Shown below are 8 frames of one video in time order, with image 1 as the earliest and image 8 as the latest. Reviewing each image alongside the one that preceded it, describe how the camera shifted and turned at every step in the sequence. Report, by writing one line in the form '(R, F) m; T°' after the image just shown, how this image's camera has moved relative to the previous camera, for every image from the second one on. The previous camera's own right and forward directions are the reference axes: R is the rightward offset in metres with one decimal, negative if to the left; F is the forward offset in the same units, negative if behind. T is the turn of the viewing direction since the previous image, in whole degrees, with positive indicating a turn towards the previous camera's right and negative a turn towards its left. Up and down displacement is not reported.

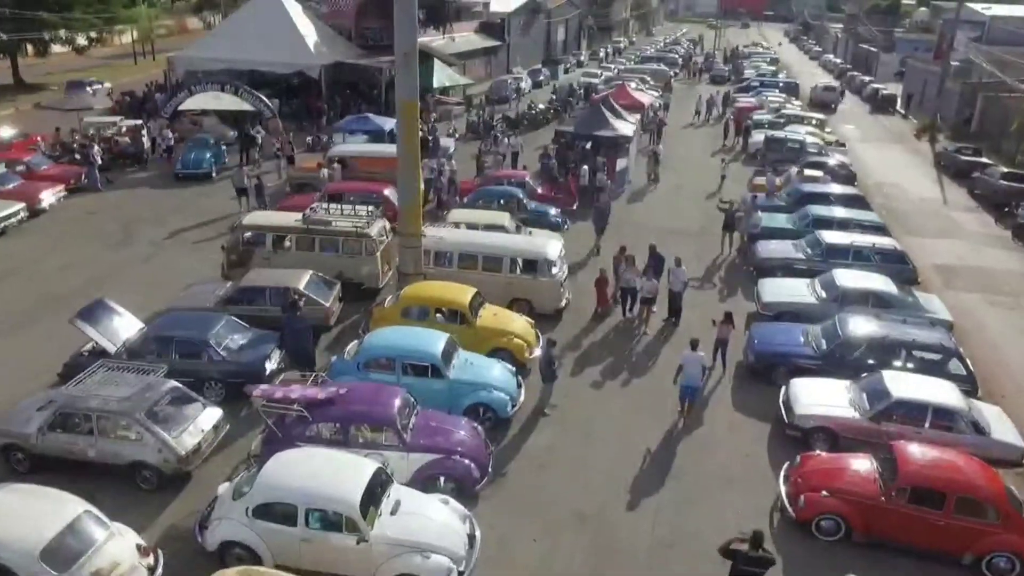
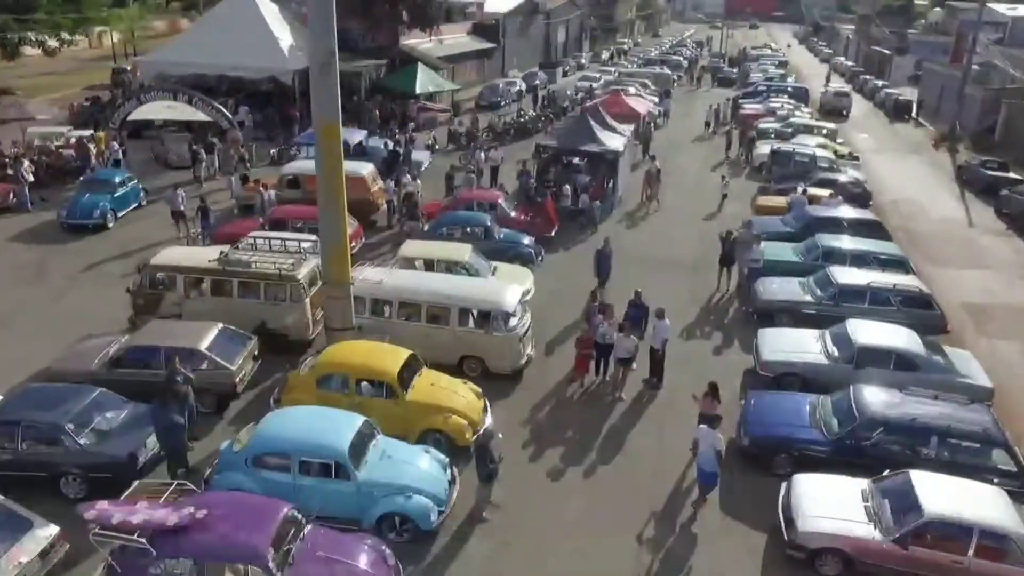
(+1.0, +2.7) m; -1°
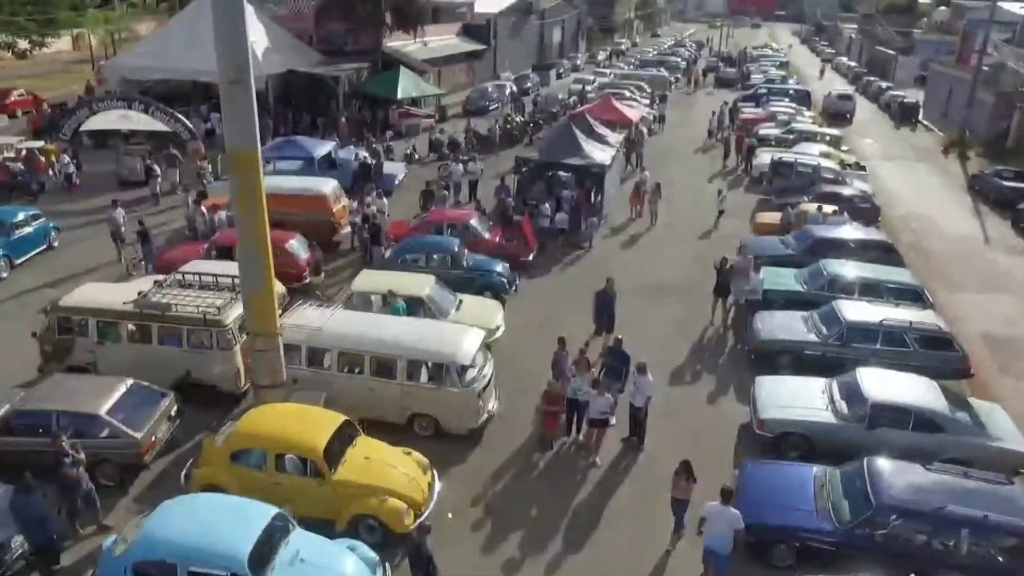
(+0.7, +1.9) m; 0°
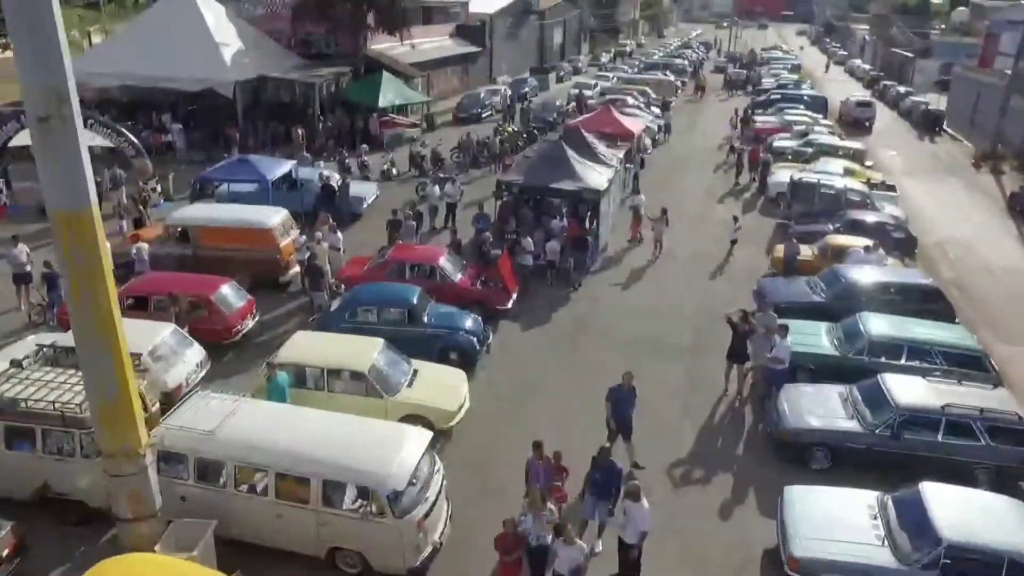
(+0.6, +3.1) m; 0°
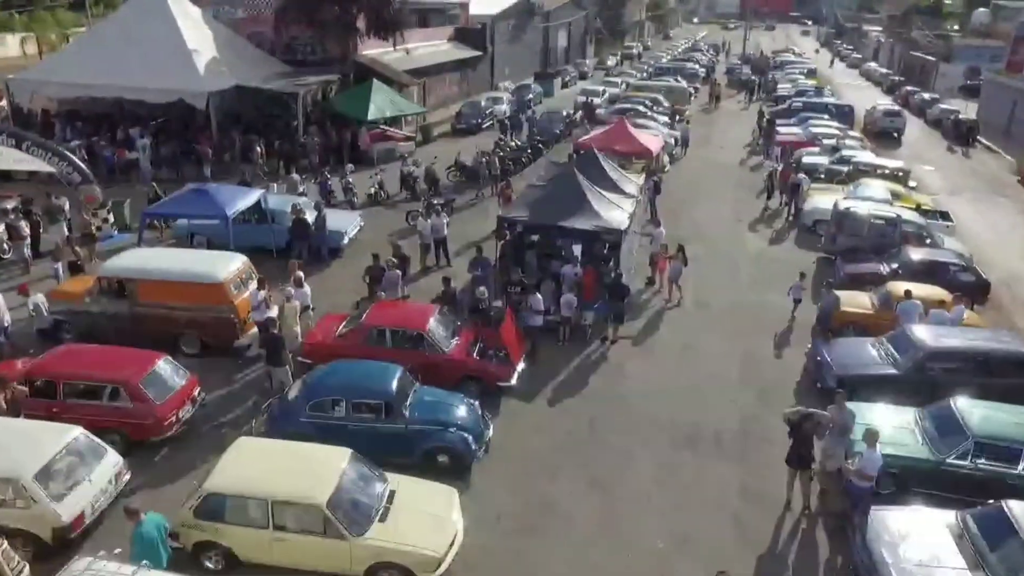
(-0.1, +3.1) m; 0°
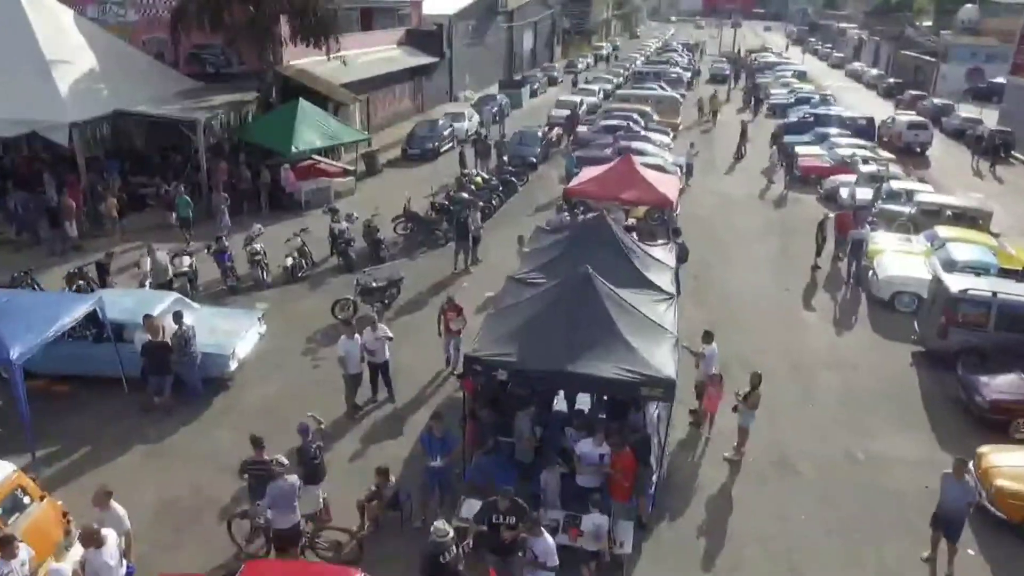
(-0.2, +6.7) m; +3°
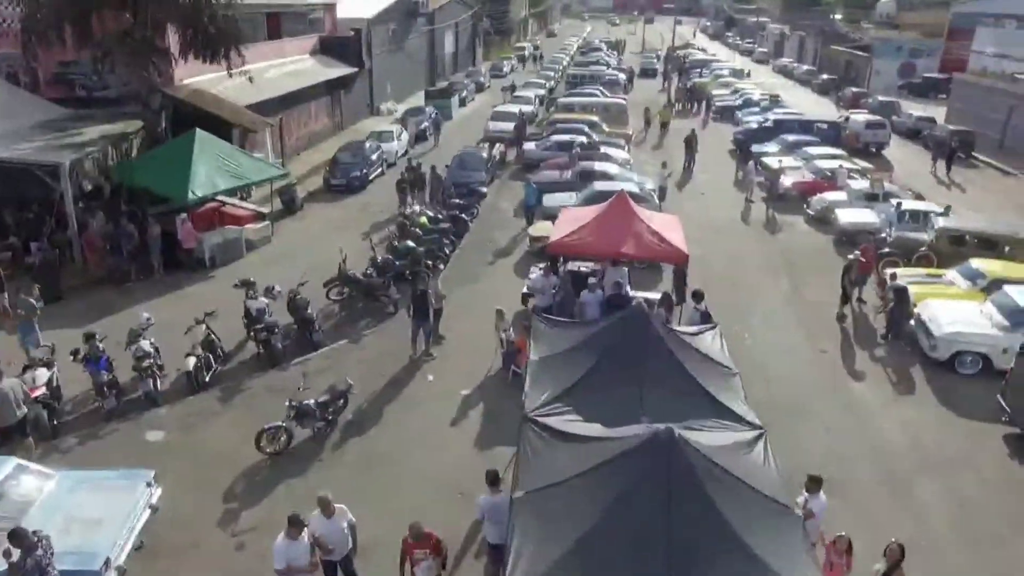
(-1.0, +4.2) m; +6°
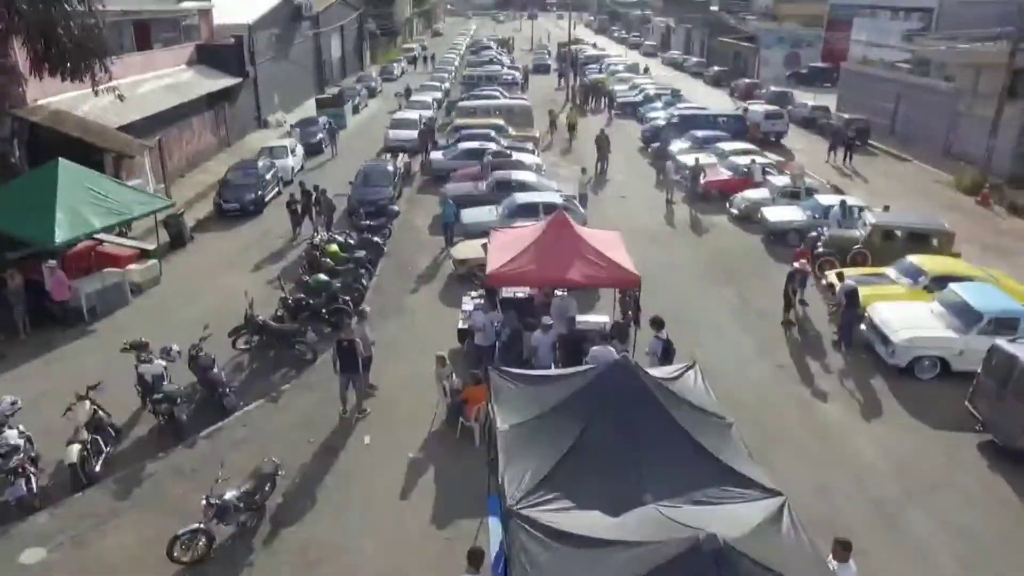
(-0.6, +1.6) m; +7°
